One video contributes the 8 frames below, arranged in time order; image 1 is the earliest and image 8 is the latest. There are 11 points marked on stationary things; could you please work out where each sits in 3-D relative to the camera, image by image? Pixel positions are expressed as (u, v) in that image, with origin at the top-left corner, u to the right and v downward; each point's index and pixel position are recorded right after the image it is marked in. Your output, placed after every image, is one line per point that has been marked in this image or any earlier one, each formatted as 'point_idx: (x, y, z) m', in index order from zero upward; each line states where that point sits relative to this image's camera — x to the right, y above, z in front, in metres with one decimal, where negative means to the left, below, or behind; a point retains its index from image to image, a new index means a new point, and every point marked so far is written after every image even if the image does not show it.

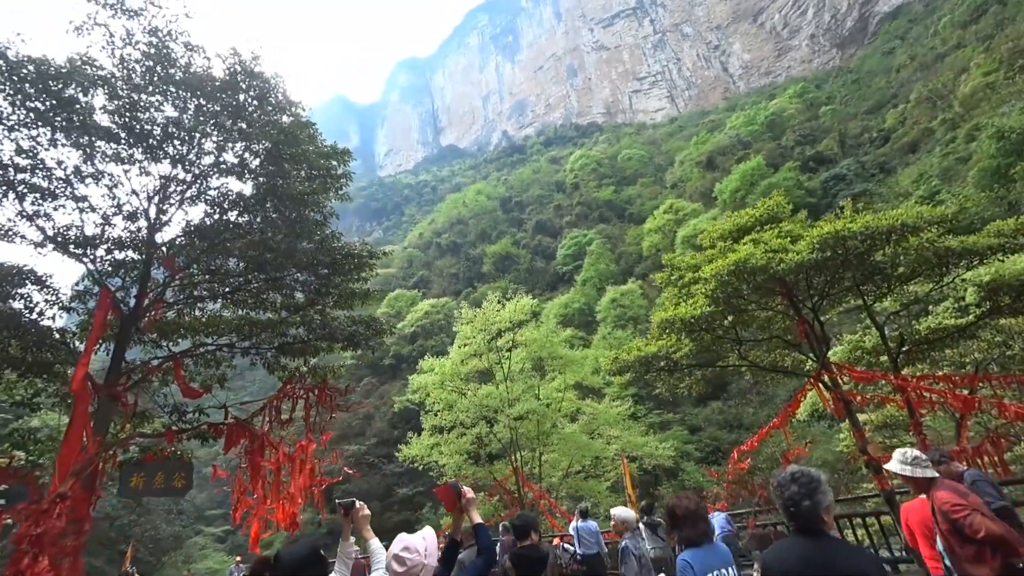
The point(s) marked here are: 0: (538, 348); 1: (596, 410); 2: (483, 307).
0: (+0.8, -1.8, +18.1) m
1: (+2.6, -3.5, +17.9) m
2: (-0.9, -0.6, +19.5) m
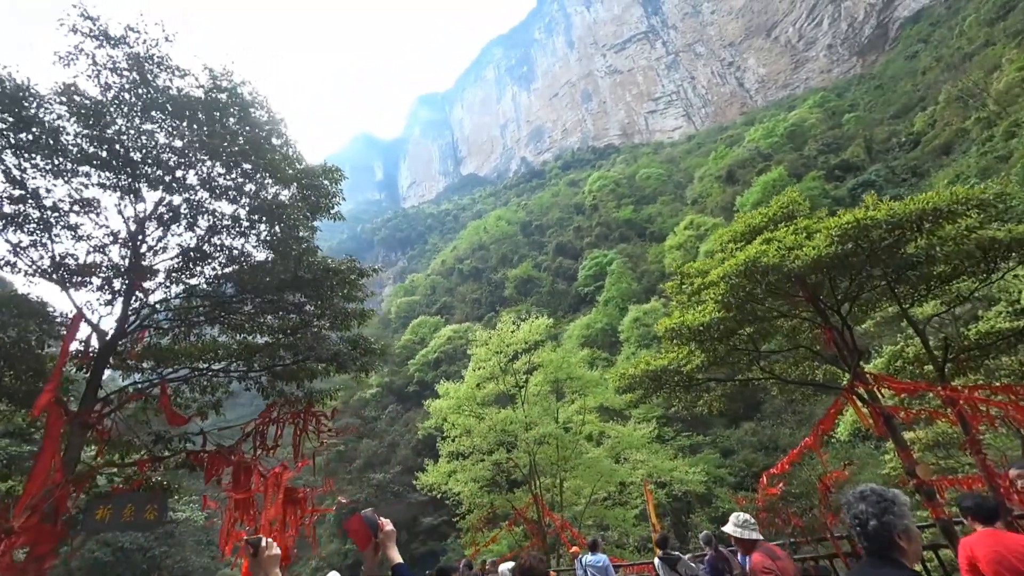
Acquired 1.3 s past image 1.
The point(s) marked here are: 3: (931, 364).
0: (+1.2, -2.3, +17.5) m
1: (+3.1, -4.0, +17.1) m
2: (-0.4, -1.2, +18.9) m
3: (+5.6, -1.0, +8.2) m
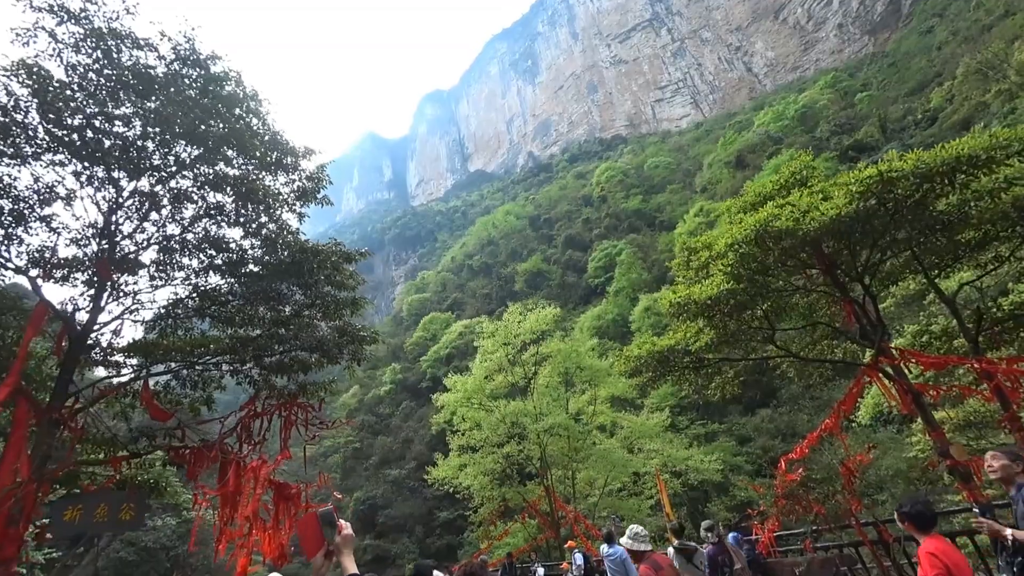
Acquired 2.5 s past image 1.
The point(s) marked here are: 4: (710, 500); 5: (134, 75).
0: (+1.4, -2.0, +17.1) m
1: (+3.4, -3.6, +16.7) m
2: (-0.2, -0.9, +18.6) m
3: (+5.7, -0.6, +7.7) m
4: (+6.1, -6.5, +18.9) m
5: (-3.7, +2.1, +6.1) m
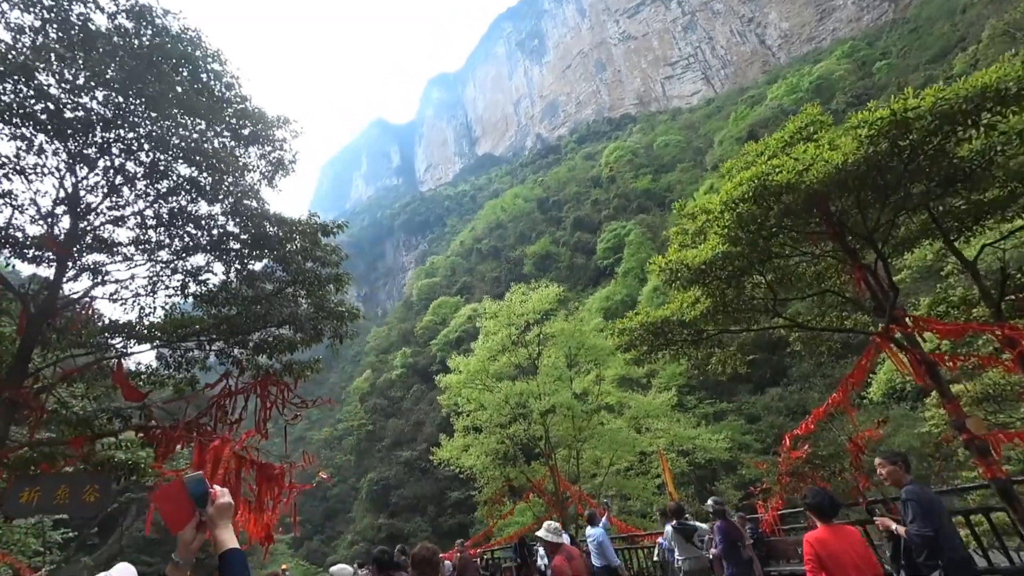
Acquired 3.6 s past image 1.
0: (+1.5, -1.4, +16.8) m
1: (+3.5, -3.0, +16.4) m
2: (-0.1, -0.3, +18.2) m
3: (+5.6, -0.2, +7.3) m
4: (+6.3, -5.8, +18.6) m
5: (-3.9, +2.3, +5.8) m
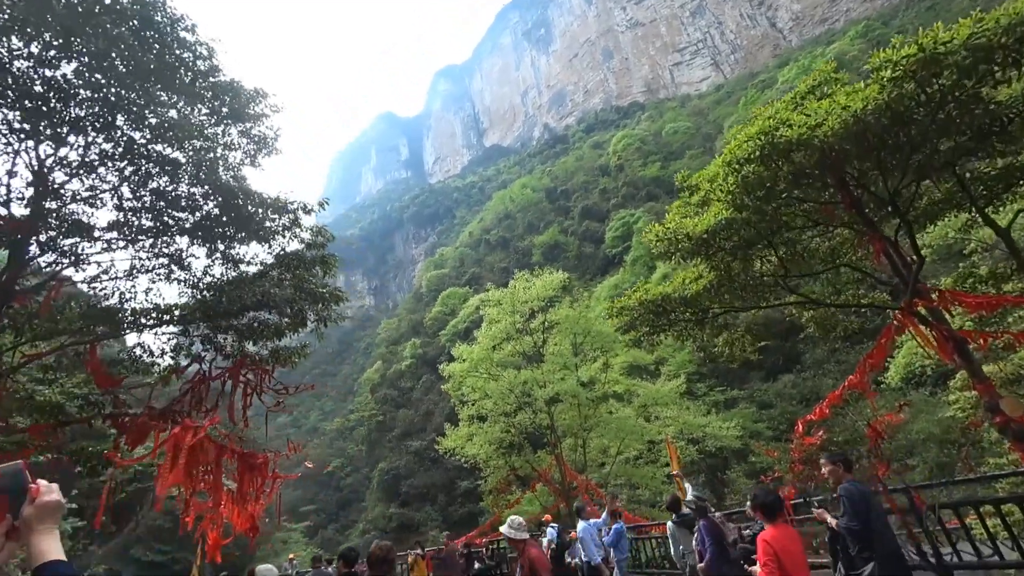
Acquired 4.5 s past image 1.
0: (+1.6, -1.0, +16.4) m
1: (+3.6, -2.6, +16.0) m
2: (0.0, +0.1, +17.9) m
3: (+5.5, +0.1, +6.8) m
4: (+6.4, -5.4, +18.2) m
5: (-4.0, +2.5, +5.4) m
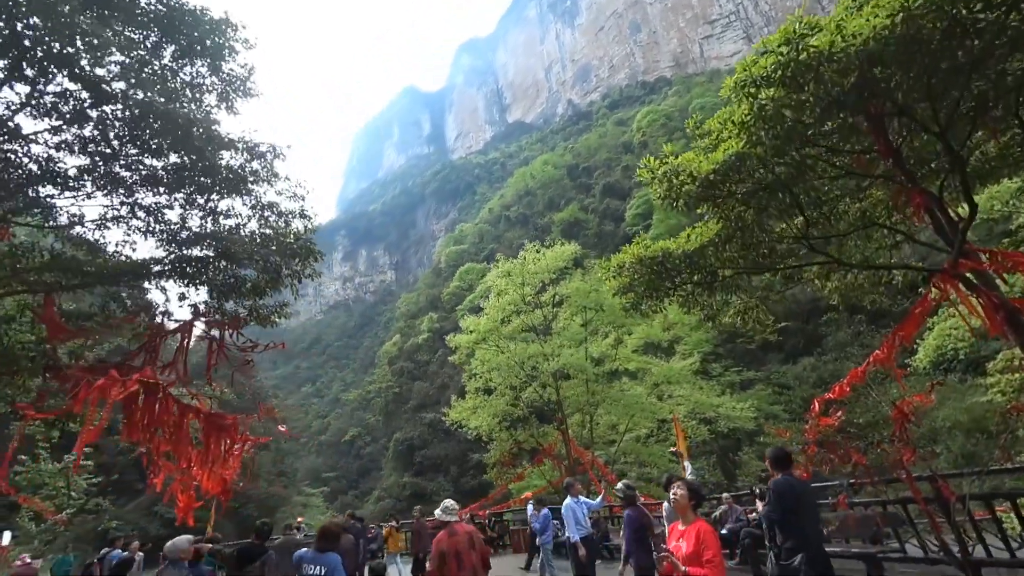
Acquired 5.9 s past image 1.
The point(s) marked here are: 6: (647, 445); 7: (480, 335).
0: (+1.9, -0.3, +15.9) m
1: (+3.8, -2.0, +15.5) m
2: (+0.3, +0.9, +17.3) m
3: (+5.5, +0.3, +6.2) m
4: (+6.6, -4.7, +17.7) m
5: (-4.0, +3.0, +4.9) m
6: (+3.5, -4.0, +15.8) m
7: (-0.9, -1.2, +16.1) m
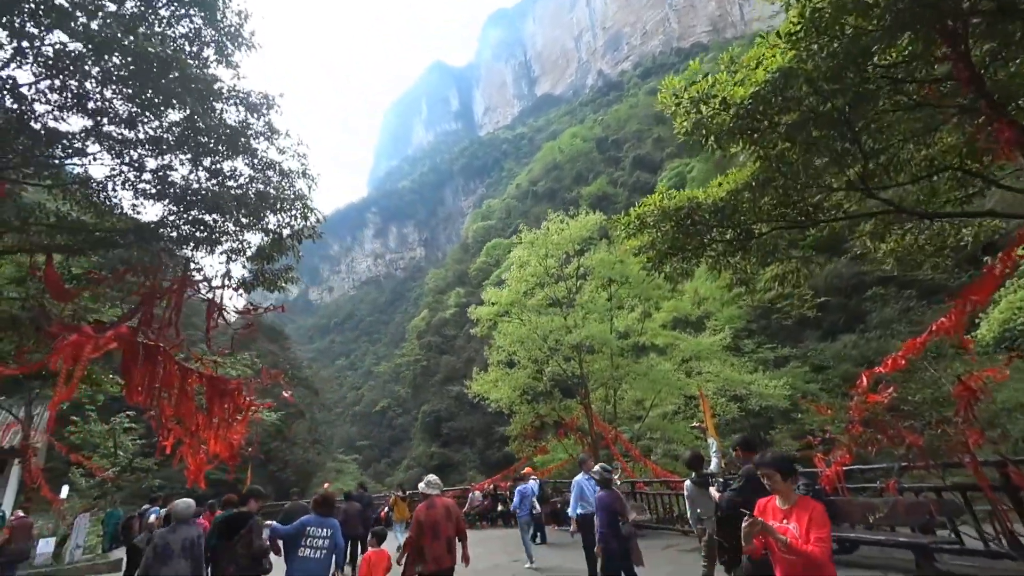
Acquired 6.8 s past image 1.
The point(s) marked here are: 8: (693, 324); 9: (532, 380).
0: (+2.4, +0.4, +15.3) m
1: (+4.3, -1.2, +14.9) m
2: (+0.9, +1.7, +16.8) m
3: (+5.6, +0.7, +5.4) m
4: (+7.3, -3.9, +17.1) m
5: (-3.9, +3.3, +4.5) m
6: (+4.0, -3.3, +15.3) m
7: (-0.3, -0.5, +15.7) m
8: (+5.5, -1.1, +18.9) m
9: (+0.6, -2.3, +15.1) m
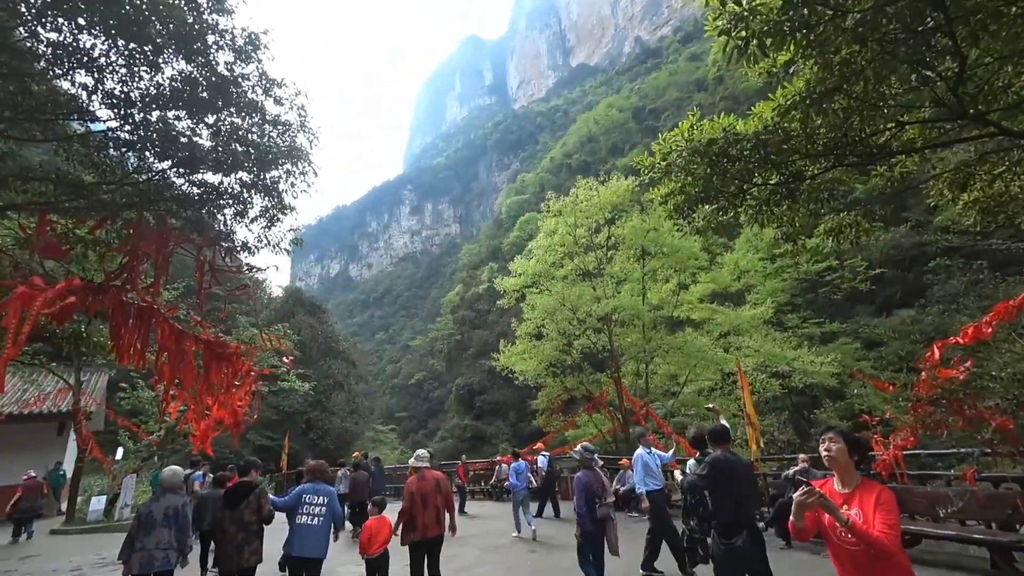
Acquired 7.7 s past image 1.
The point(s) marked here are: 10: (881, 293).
0: (+3.1, +1.2, +14.5) m
1: (+4.9, -0.5, +14.1) m
2: (+1.7, +2.5, +16.0) m
3: (+5.7, +1.0, +4.4) m
4: (+8.0, -3.1, +16.2) m
5: (-3.8, +3.6, +3.9) m
6: (+4.7, -2.6, +14.5) m
7: (+0.4, +0.3, +15.1) m
8: (+6.4, -0.2, +18.0) m
9: (+1.2, -1.6, +14.5) m
10: (+11.7, -0.1, +19.9) m
